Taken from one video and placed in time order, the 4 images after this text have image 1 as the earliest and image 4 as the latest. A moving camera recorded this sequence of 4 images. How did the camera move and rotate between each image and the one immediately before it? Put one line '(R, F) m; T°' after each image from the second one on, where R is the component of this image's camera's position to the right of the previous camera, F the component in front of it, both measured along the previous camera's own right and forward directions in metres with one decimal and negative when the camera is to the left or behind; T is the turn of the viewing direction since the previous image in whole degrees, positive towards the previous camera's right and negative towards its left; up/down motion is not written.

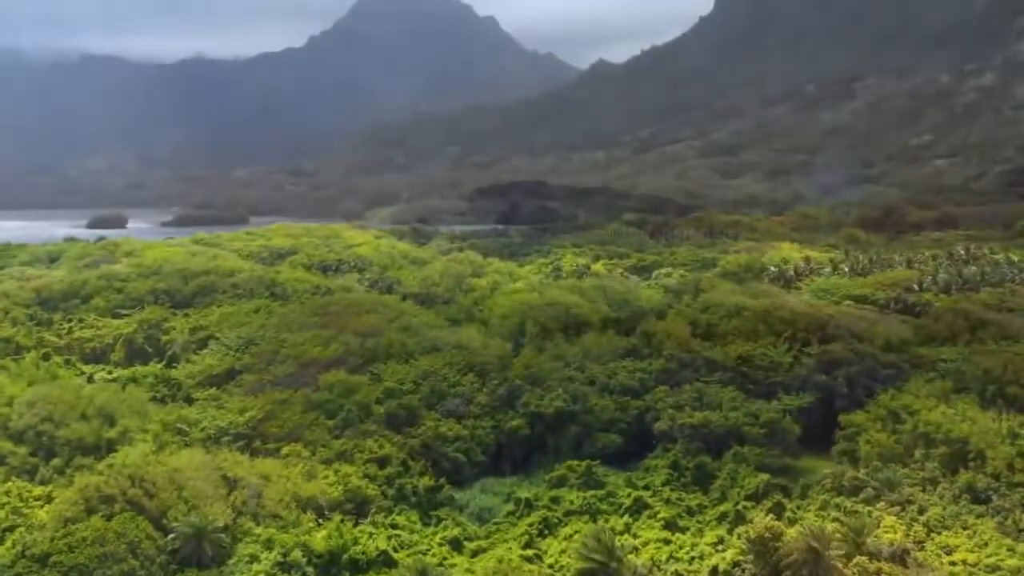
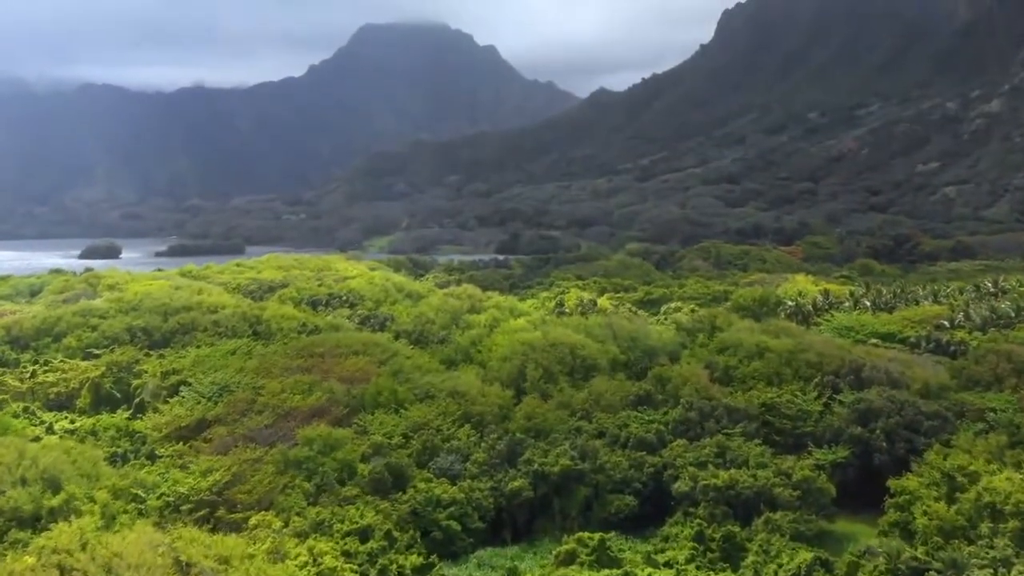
(0.0, +3.2) m; 0°
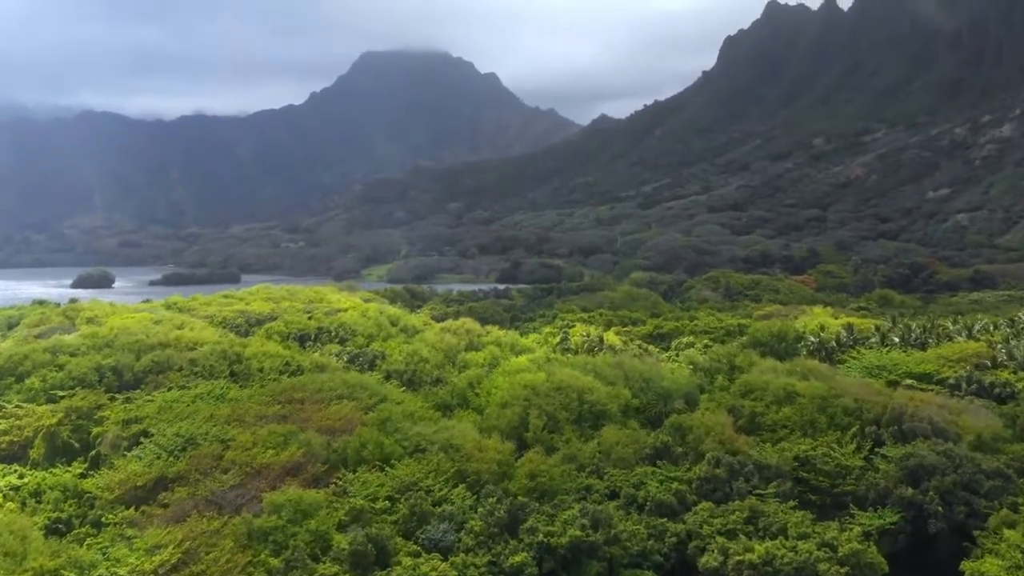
(0.0, +3.5) m; 0°
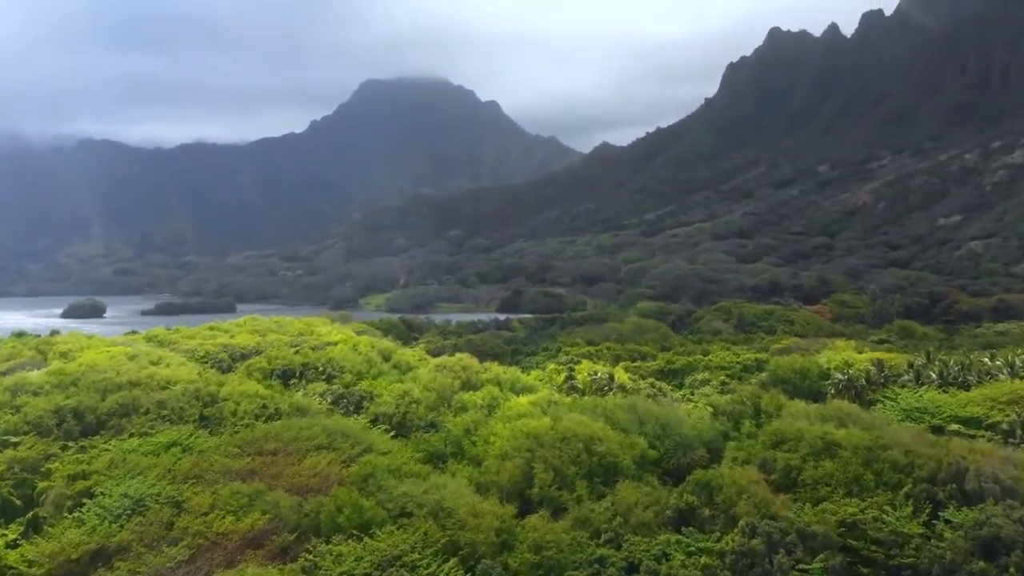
(0.0, +3.8) m; 0°
